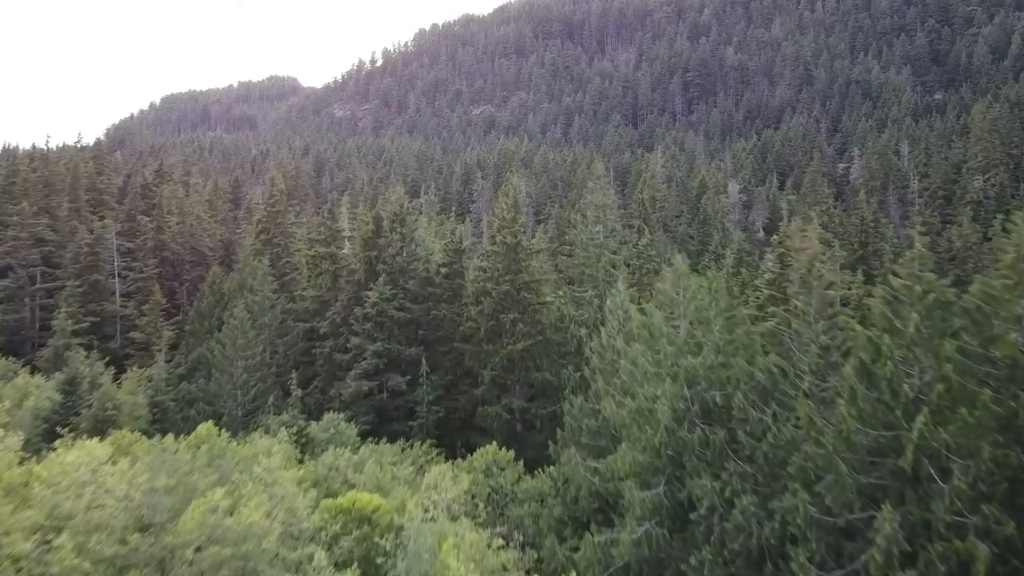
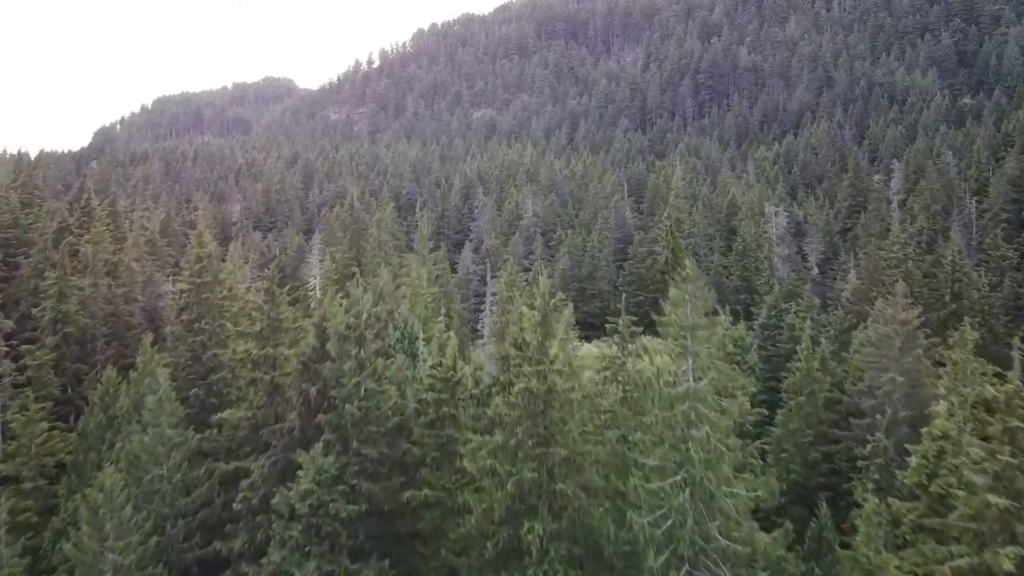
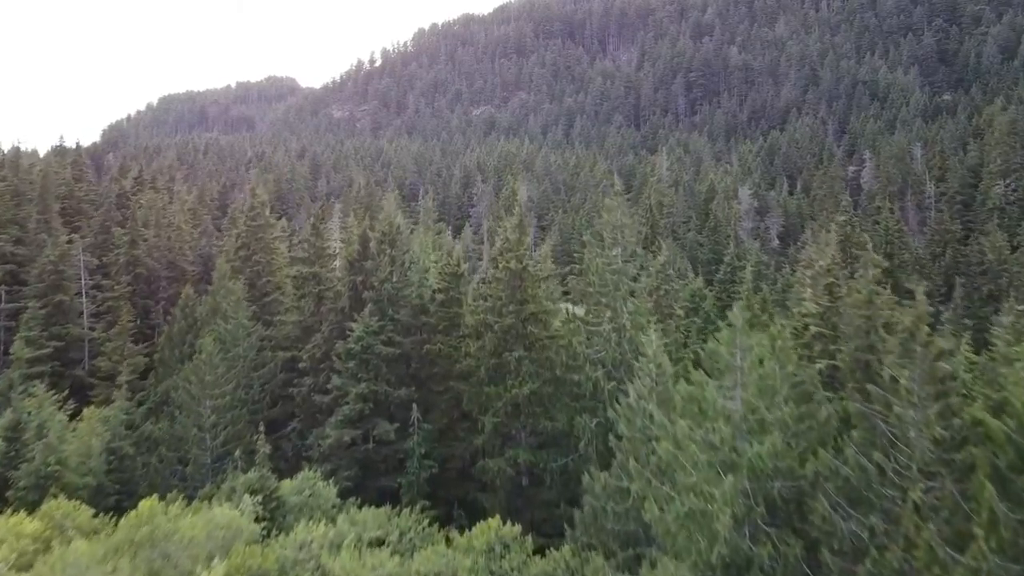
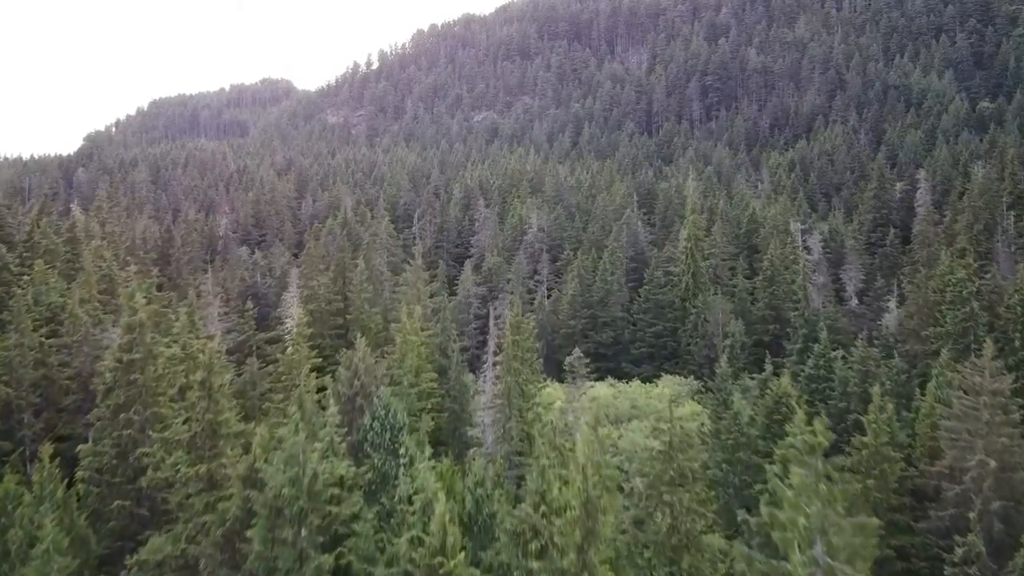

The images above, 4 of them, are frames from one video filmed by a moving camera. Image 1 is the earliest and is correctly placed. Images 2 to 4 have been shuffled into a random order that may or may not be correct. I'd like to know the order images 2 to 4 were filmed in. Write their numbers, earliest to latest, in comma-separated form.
3, 2, 4
